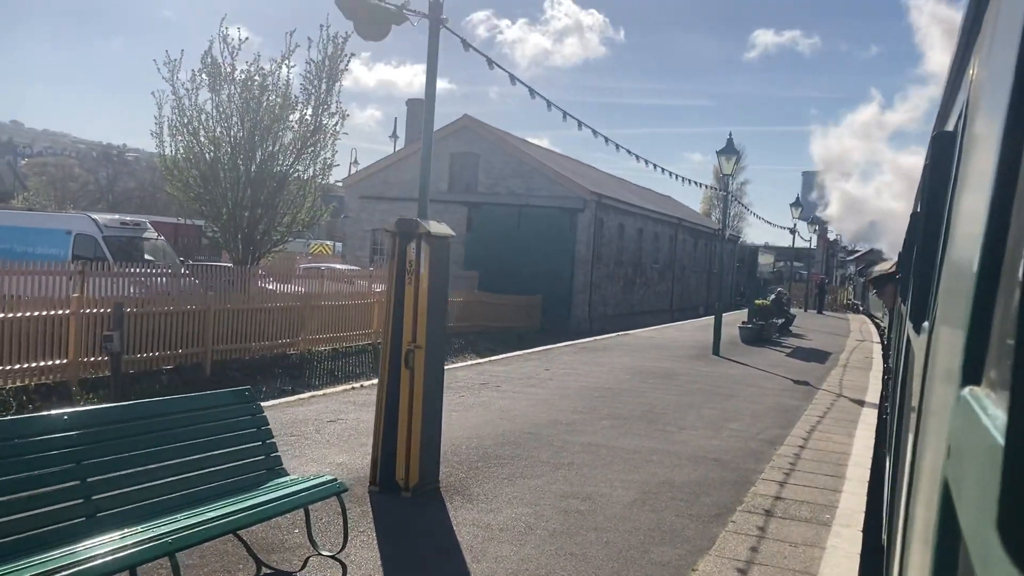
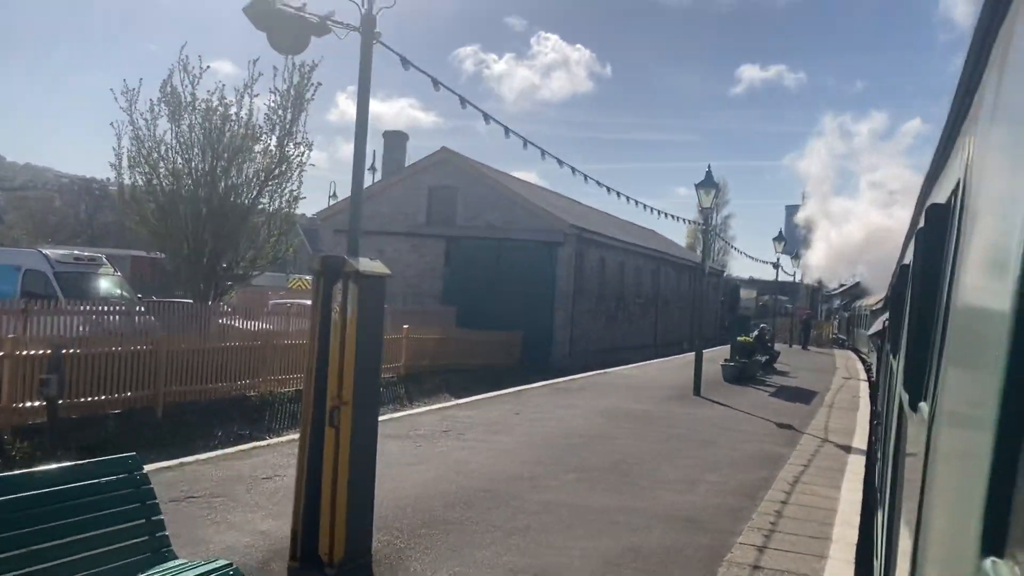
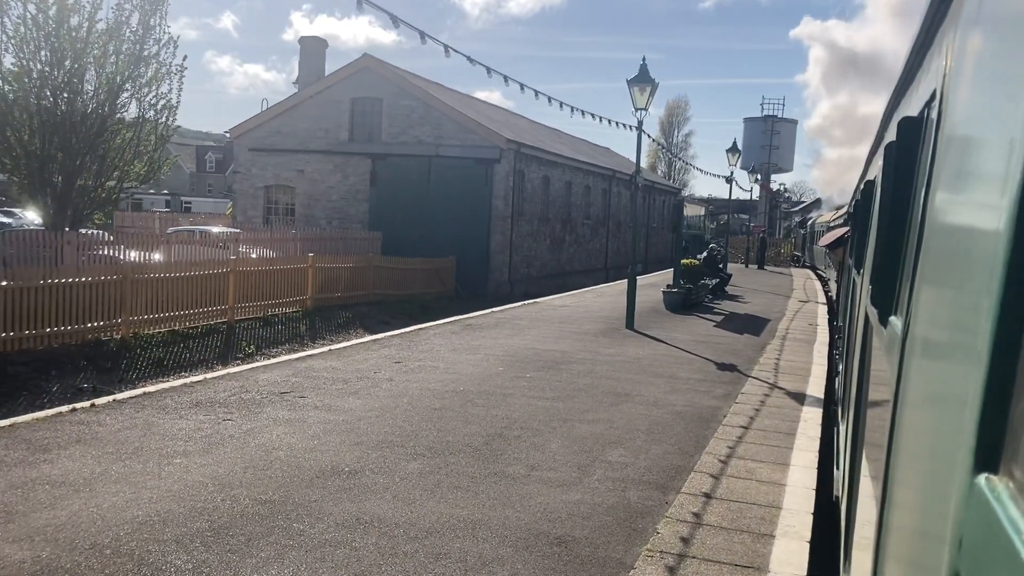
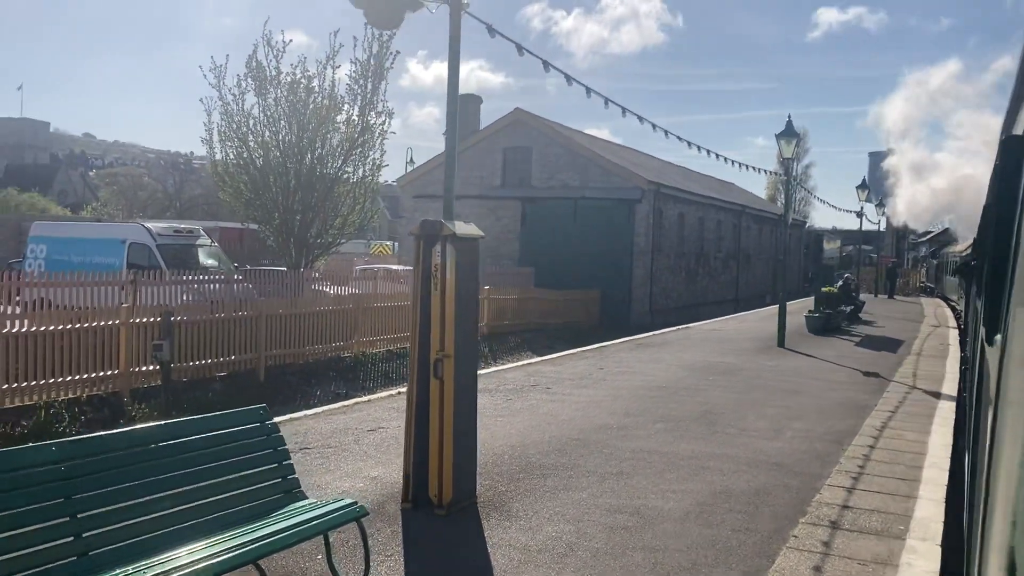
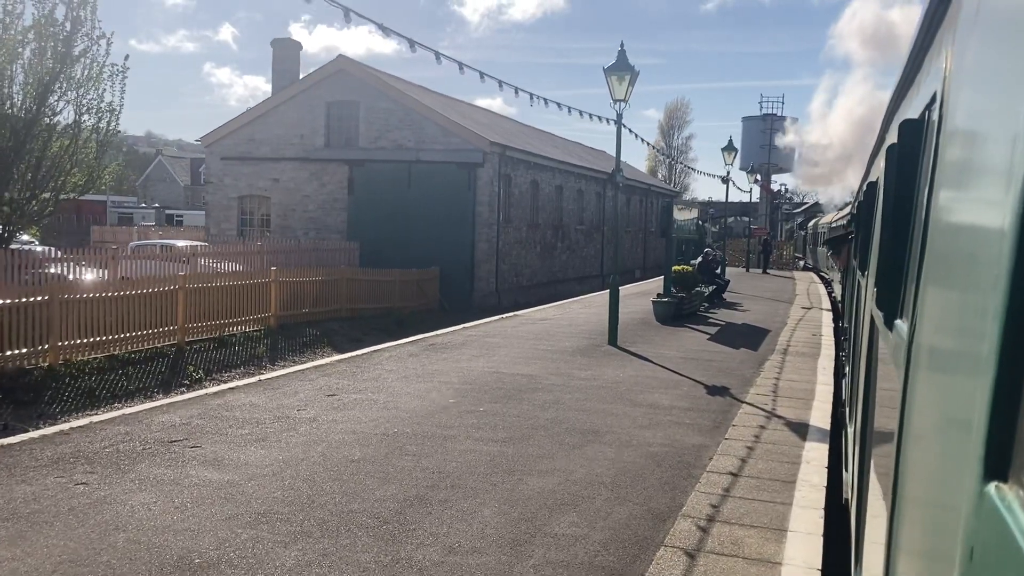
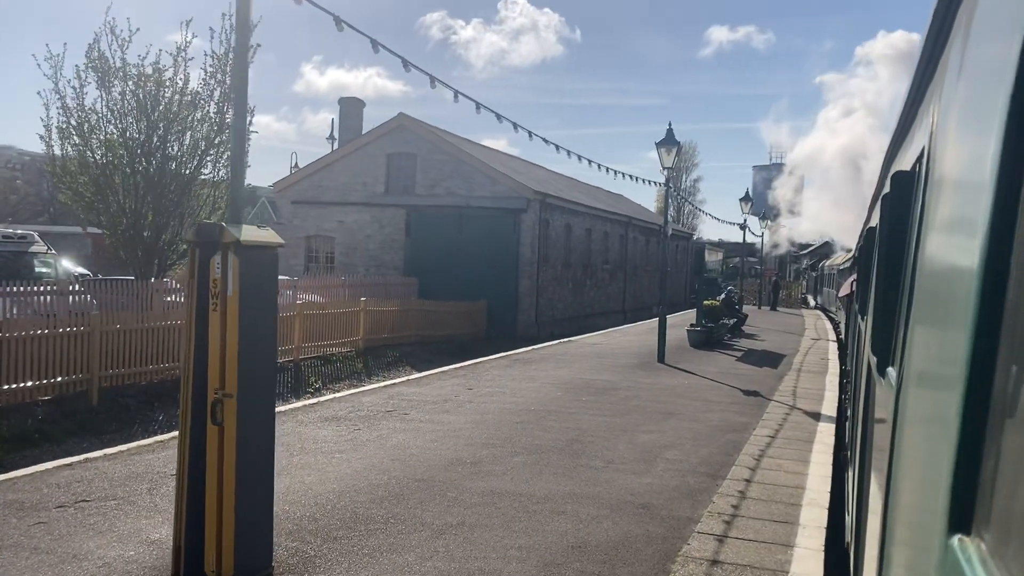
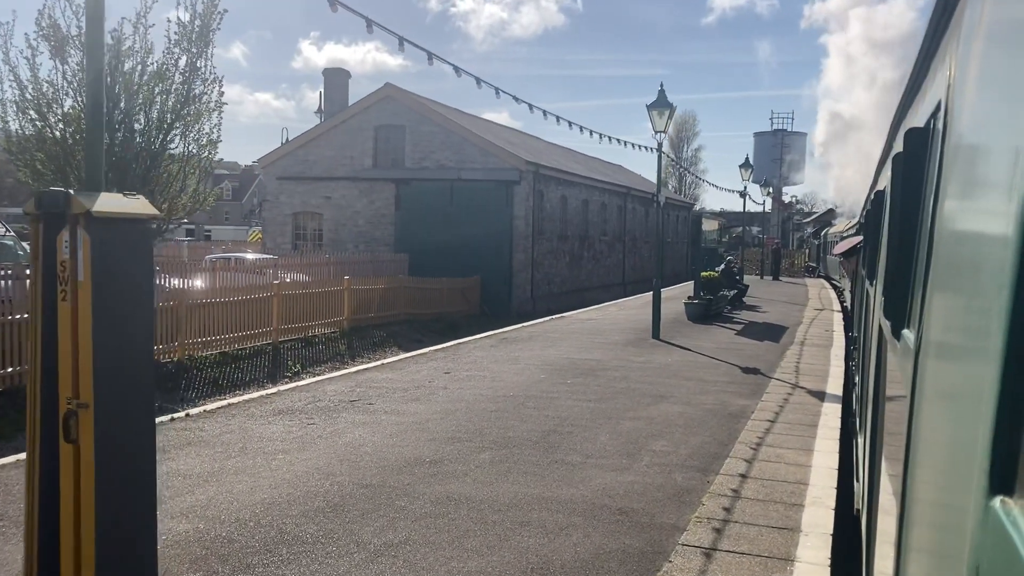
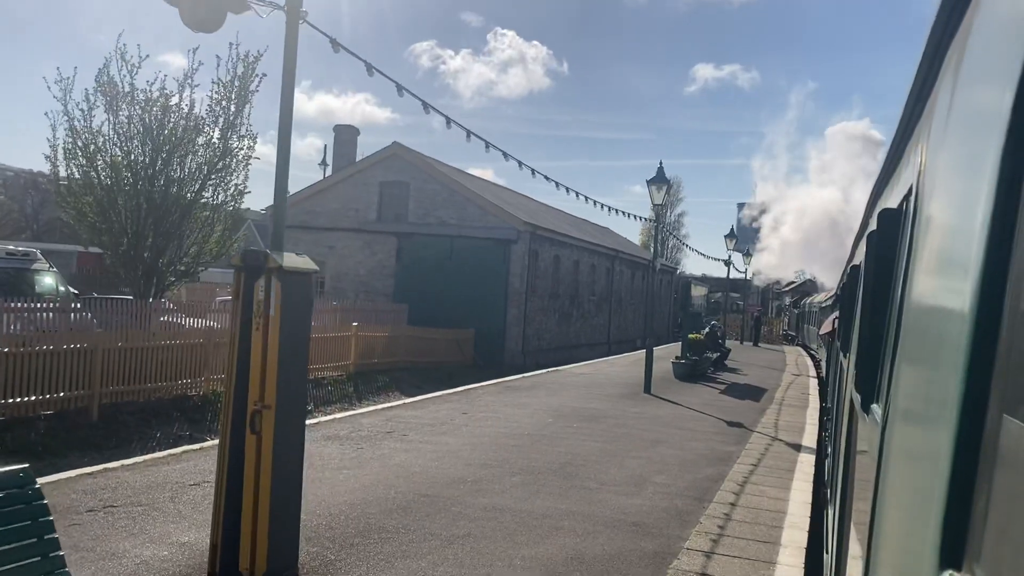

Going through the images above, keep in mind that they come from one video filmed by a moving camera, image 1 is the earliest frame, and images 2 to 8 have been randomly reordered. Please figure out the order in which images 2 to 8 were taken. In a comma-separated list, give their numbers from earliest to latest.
4, 2, 8, 6, 7, 3, 5
